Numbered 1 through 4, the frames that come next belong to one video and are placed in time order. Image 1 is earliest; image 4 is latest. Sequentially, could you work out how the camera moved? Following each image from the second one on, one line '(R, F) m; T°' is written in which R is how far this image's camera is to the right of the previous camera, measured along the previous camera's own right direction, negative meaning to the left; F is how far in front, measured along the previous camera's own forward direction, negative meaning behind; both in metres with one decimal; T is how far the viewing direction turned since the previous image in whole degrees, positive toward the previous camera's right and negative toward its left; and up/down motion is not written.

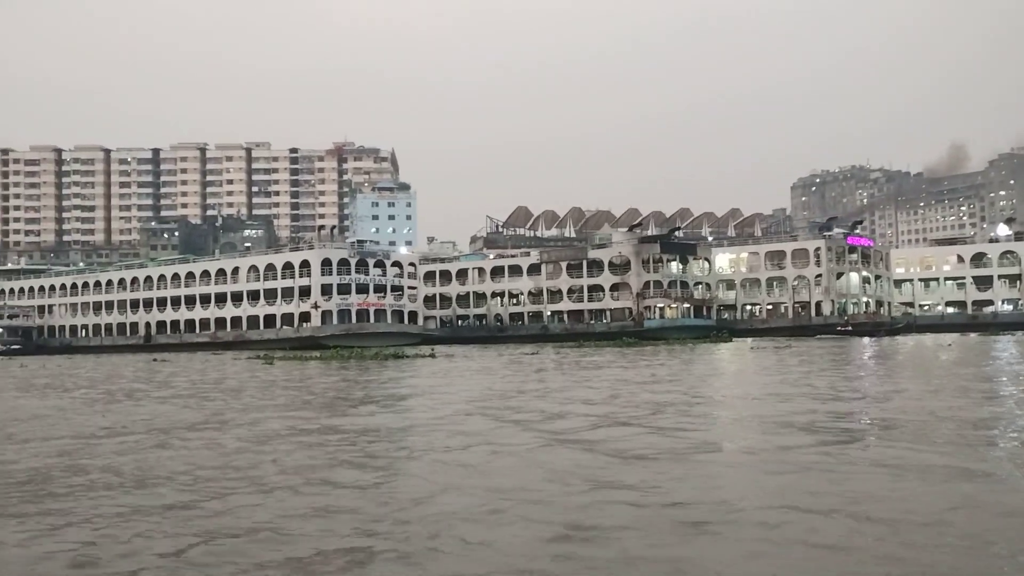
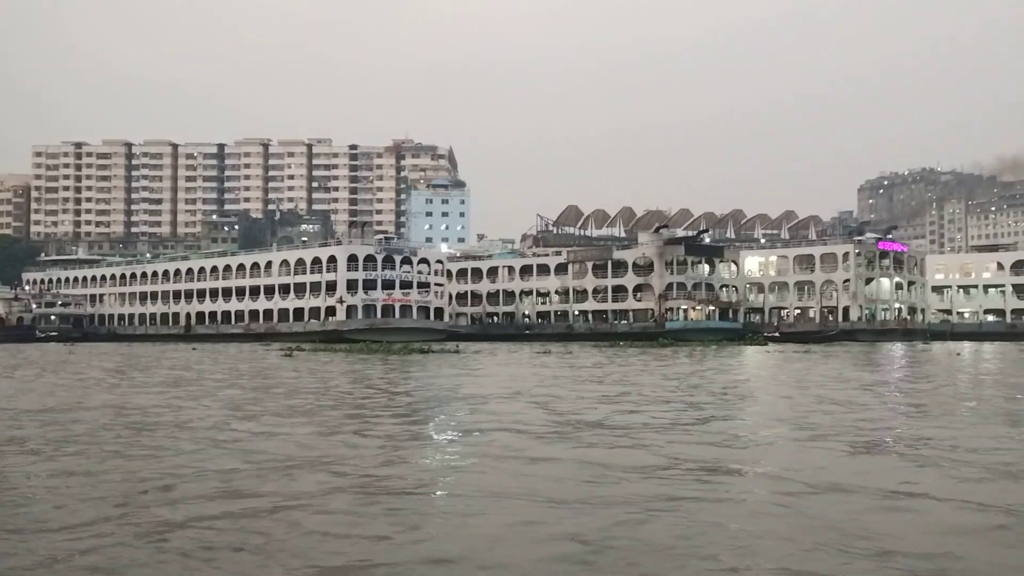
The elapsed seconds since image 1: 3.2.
(+1.0, 0.0) m; -3°
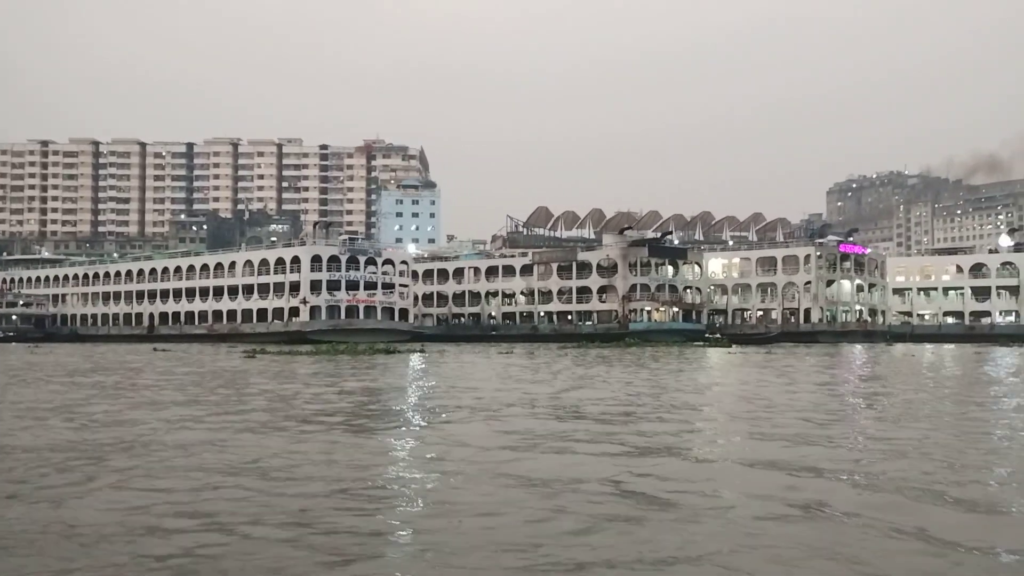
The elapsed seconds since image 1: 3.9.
(+0.2, +0.1) m; +2°
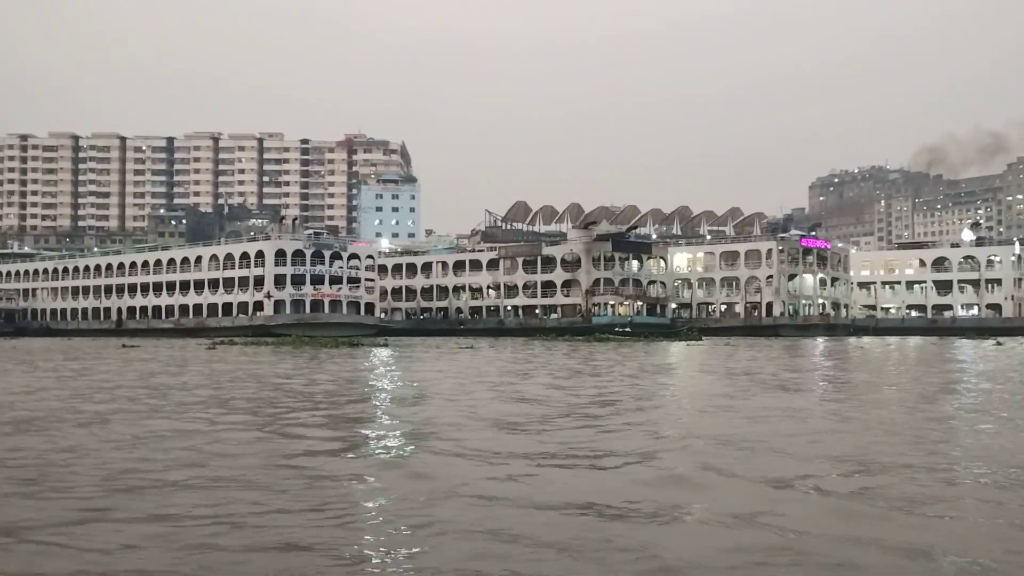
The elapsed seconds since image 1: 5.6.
(+0.6, 0.0) m; +1°
